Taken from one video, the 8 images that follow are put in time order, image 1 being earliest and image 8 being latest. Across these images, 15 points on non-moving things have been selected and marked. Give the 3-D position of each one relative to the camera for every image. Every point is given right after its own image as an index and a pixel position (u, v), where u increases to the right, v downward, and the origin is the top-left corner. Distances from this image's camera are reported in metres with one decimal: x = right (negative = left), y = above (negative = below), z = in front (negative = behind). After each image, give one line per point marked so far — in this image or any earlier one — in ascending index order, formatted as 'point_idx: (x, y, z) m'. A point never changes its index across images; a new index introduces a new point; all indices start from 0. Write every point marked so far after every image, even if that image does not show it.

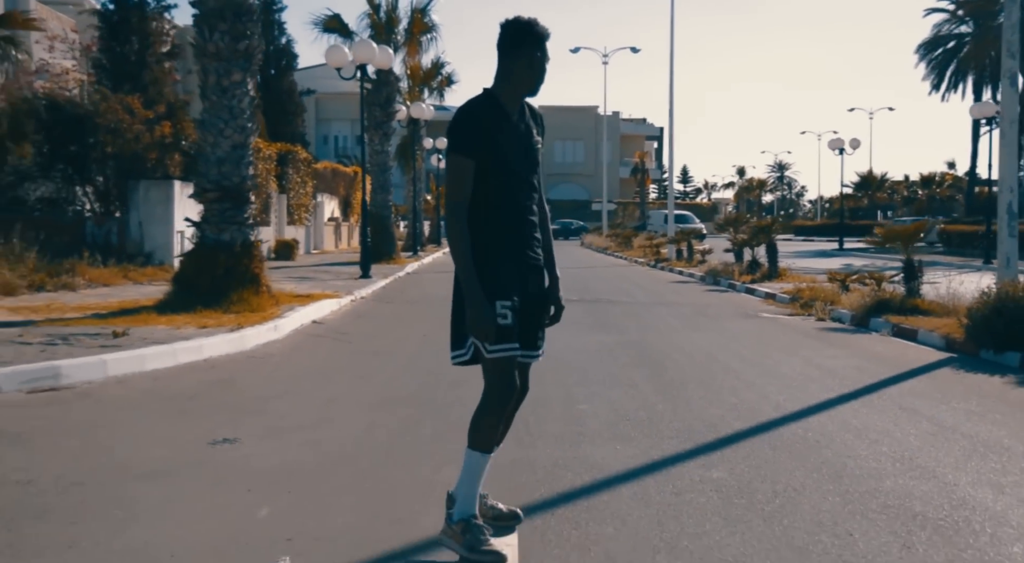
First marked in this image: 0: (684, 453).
0: (+1.2, -1.2, +6.3) m
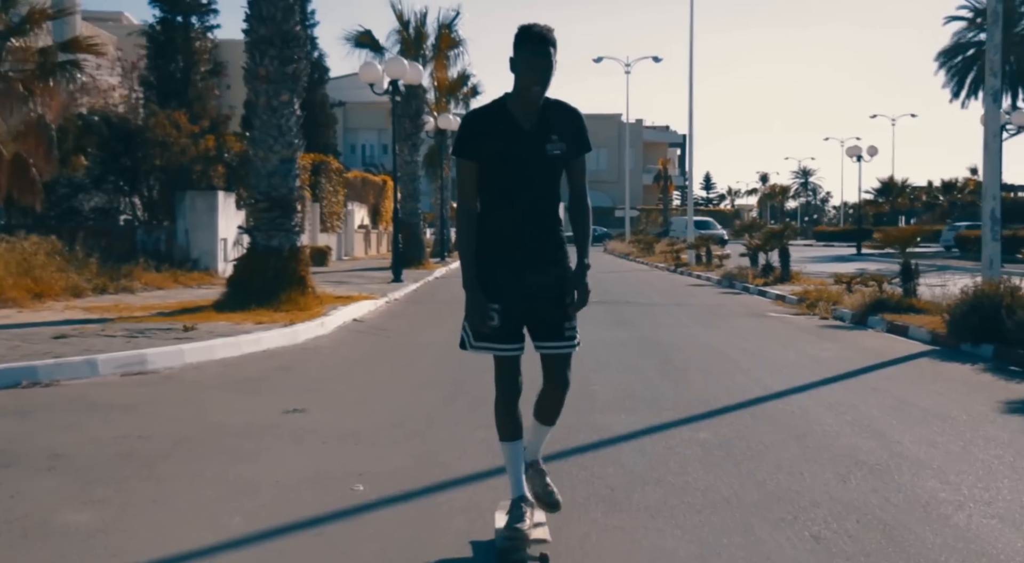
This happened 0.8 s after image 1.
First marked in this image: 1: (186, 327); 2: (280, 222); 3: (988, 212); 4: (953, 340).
0: (+1.4, -1.2, +7.5) m
1: (-4.2, -0.6, +11.6) m
2: (-3.8, +1.0, +14.7) m
3: (+7.4, +1.1, +14.0) m
4: (+6.1, -0.8, +12.4) m
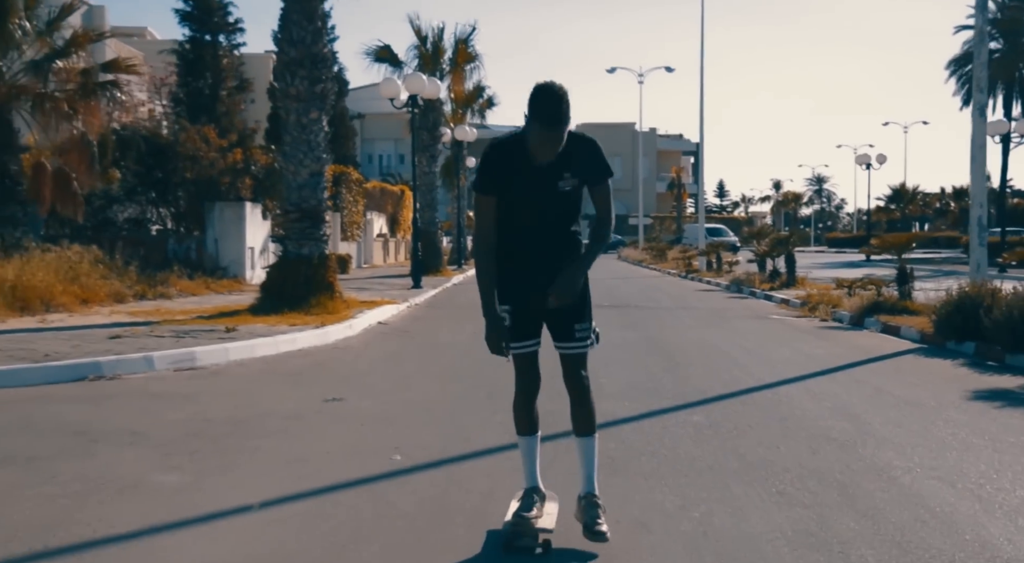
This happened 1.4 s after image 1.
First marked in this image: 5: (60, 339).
0: (+1.5, -1.2, +8.4) m
1: (-4.0, -0.7, +12.6) m
2: (-3.5, +0.9, +15.7) m
3: (+7.7, +1.0, +14.9) m
4: (+6.3, -0.8, +13.2) m
5: (-5.6, -0.7, +11.1) m
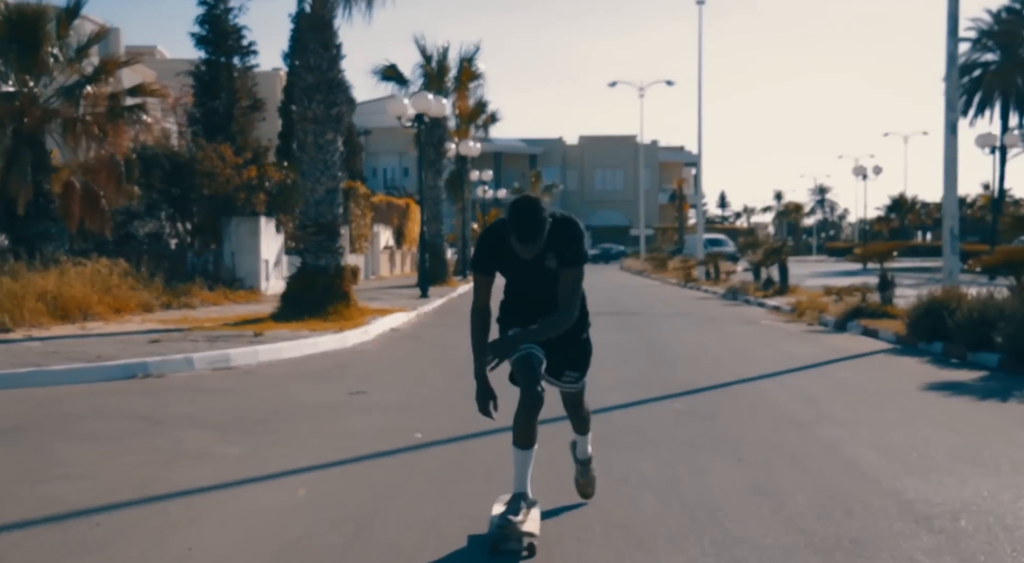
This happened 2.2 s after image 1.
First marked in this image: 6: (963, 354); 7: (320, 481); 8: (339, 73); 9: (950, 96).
0: (+1.6, -1.2, +9.5) m
1: (-3.9, -0.8, +13.7) m
2: (-3.4, +0.7, +16.8) m
3: (+7.7, +0.9, +15.9) m
4: (+6.4, -0.9, +14.3) m
5: (-5.5, -0.8, +12.2) m
6: (+6.3, -1.0, +12.5) m
7: (-1.3, -1.3, +5.9) m
8: (-3.3, +4.0, +17.4) m
9: (+7.8, +3.4, +16.1) m
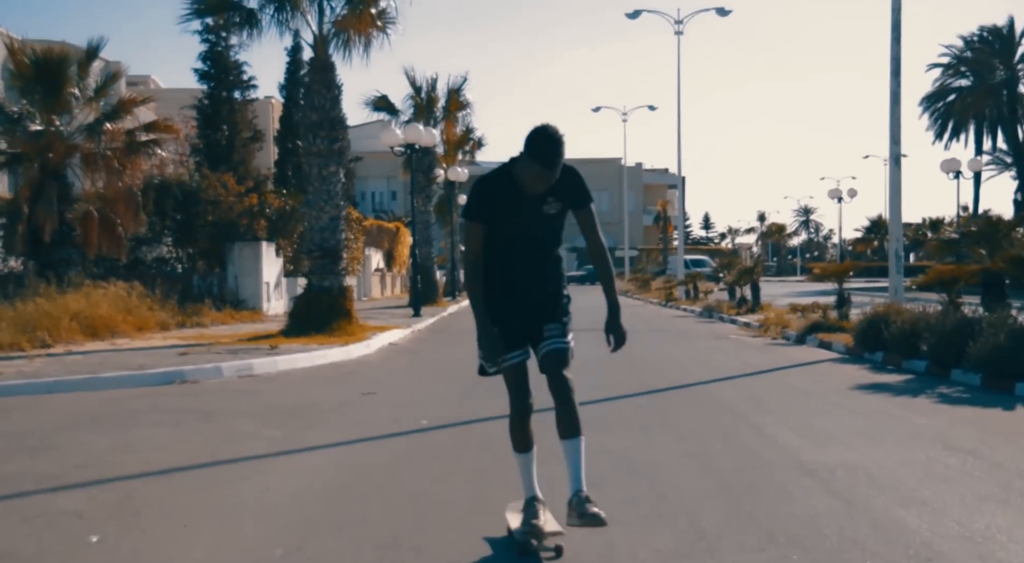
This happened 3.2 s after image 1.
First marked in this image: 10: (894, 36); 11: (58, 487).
0: (+1.4, -1.4, +11.1) m
1: (-4.1, -1.1, +15.3) m
2: (-3.7, +0.3, +18.4) m
3: (+7.5, +0.6, +17.7) m
4: (+6.2, -1.2, +16.0) m
5: (-5.7, -1.1, +13.7) m
6: (+6.1, -1.3, +14.2) m
7: (-1.4, -1.4, +7.5) m
8: (-3.6, +3.6, +19.1) m
9: (+7.6, +3.0, +17.9) m
10: (+7.8, +5.0, +18.4) m
11: (-3.1, -1.4, +6.1) m
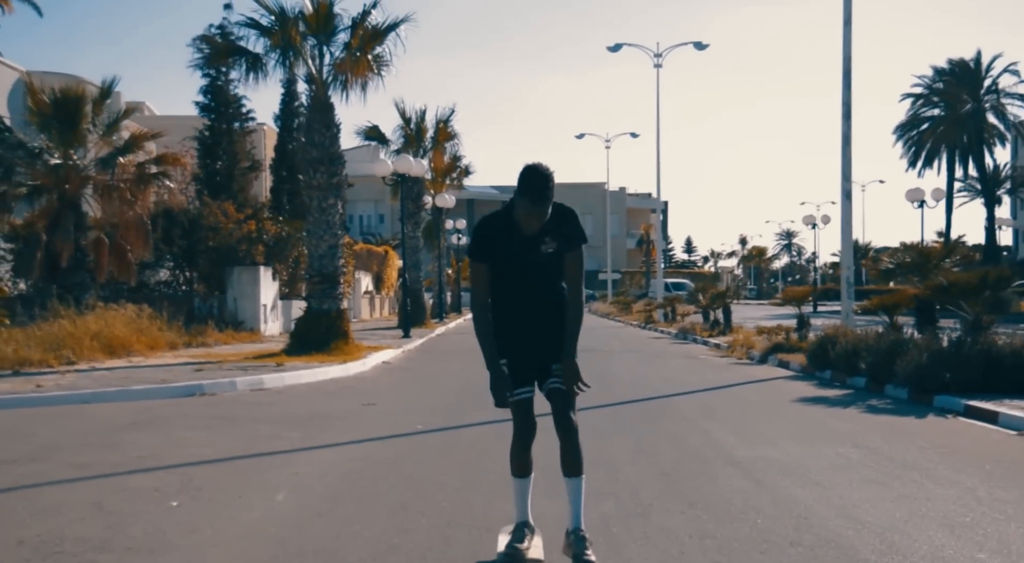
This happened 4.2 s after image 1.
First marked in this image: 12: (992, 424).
0: (+1.2, -1.8, +12.7) m
1: (-4.4, -1.6, +16.8) m
2: (-4.0, -0.2, +19.9) m
3: (+7.2, +0.1, +19.4) m
4: (+5.8, -1.7, +17.6) m
5: (-6.0, -1.5, +15.2) m
6: (+5.8, -1.7, +15.9) m
7: (-1.5, -1.7, +9.0) m
8: (-4.0, +3.1, +20.7) m
9: (+7.3, +2.5, +19.7) m
10: (+7.5, +4.5, +20.2) m
11: (-3.2, -1.6, +7.6) m
12: (+5.8, -1.7, +10.9) m
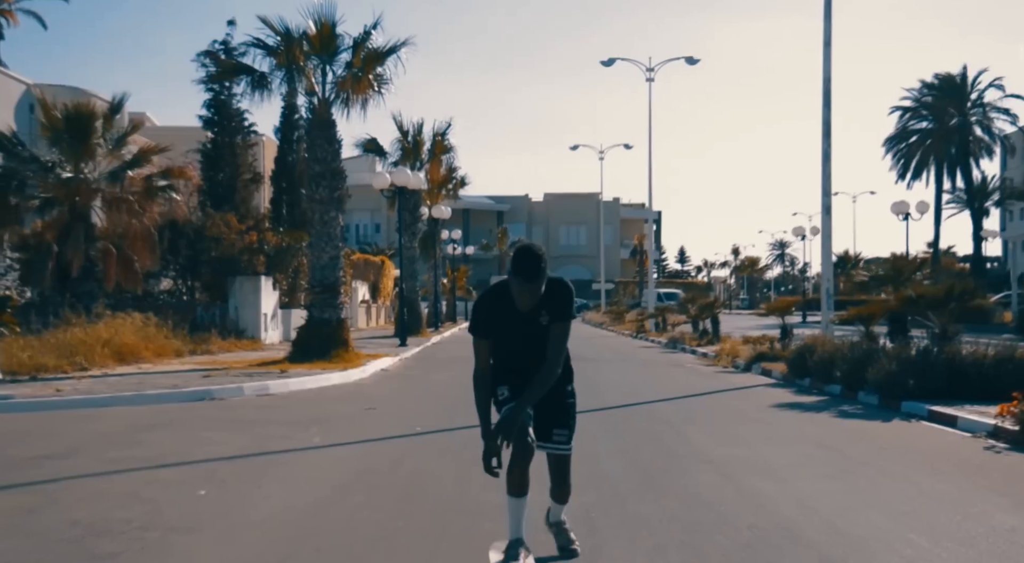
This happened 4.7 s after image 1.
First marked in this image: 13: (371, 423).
0: (+1.1, -1.9, +13.5) m
1: (-4.5, -1.8, +17.5) m
2: (-4.2, -0.5, +20.7) m
3: (+7.0, -0.2, +20.3) m
4: (+5.7, -1.9, +18.5) m
5: (-6.1, -1.7, +15.9) m
6: (+5.7, -1.9, +16.7) m
7: (-1.6, -1.8, +9.8) m
8: (-4.1, +2.8, +21.5) m
9: (+7.1, +2.2, +20.6) m
10: (+7.3, +4.2, +21.1) m
11: (-3.3, -1.7, +8.3) m
12: (+5.7, -1.9, +11.7) m
13: (-1.9, -1.9, +12.3) m
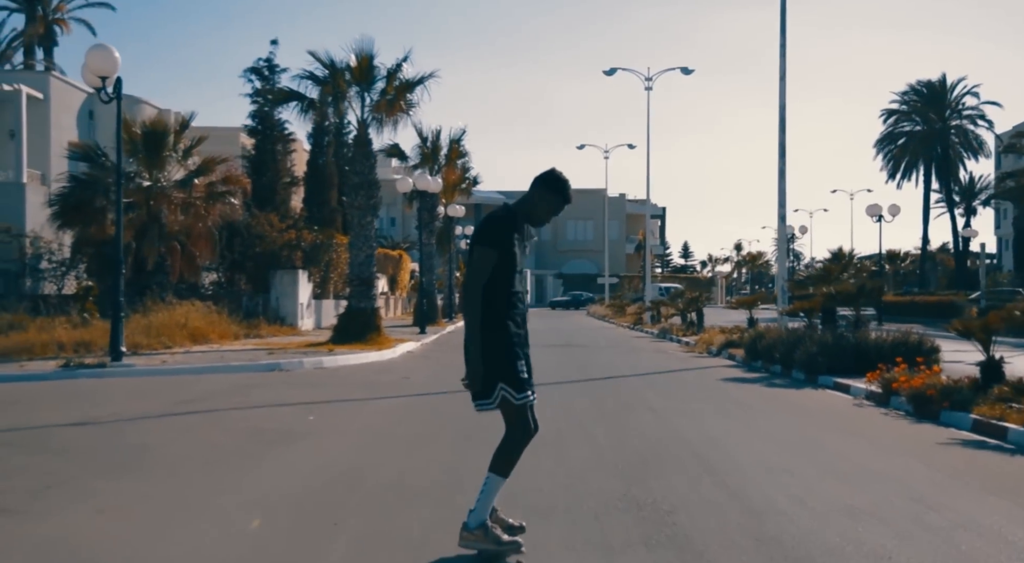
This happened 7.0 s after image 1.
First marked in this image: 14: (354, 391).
0: (+1.1, -1.9, +17.4) m
1: (-4.4, -1.7, +21.5) m
2: (-4.0, -0.3, +24.7) m
3: (+7.2, -0.2, +24.1) m
4: (+5.8, -1.9, +22.3) m
5: (-6.0, -1.6, +19.9) m
6: (+5.8, -1.9, +20.6) m
7: (-1.6, -1.8, +13.7) m
8: (-3.9, +3.0, +25.4) m
9: (+7.3, +2.3, +24.4) m
10: (+7.5, +4.2, +24.9) m
11: (-3.3, -1.7, +12.3) m
12: (+5.7, -1.9, +15.6) m
13: (-1.9, -1.9, +16.2) m
14: (-2.7, -1.8, +15.3) m
